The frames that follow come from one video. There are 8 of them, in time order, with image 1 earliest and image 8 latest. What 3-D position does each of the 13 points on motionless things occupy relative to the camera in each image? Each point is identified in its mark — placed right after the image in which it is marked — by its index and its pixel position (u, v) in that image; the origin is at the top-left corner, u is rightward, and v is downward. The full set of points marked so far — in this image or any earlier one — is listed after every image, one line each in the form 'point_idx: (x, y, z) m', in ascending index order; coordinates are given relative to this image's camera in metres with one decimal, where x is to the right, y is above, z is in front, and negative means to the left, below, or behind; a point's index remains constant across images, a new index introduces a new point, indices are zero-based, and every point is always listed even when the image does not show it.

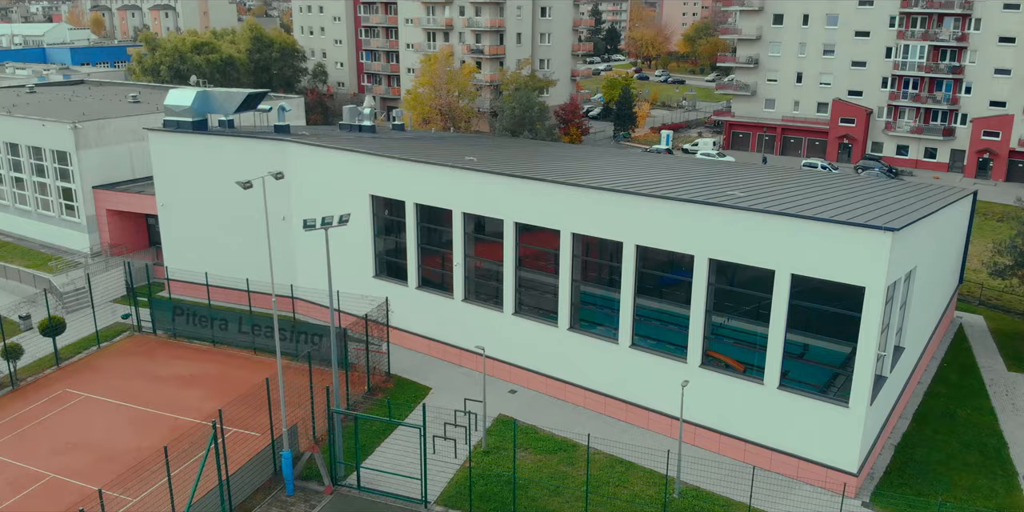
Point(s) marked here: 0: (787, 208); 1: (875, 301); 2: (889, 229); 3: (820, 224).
0: (+6.2, +1.1, +19.3) m
1: (+7.4, -0.9, +17.3) m
2: (+7.5, +0.6, +16.8) m
3: (+6.4, +0.6, +17.7) m
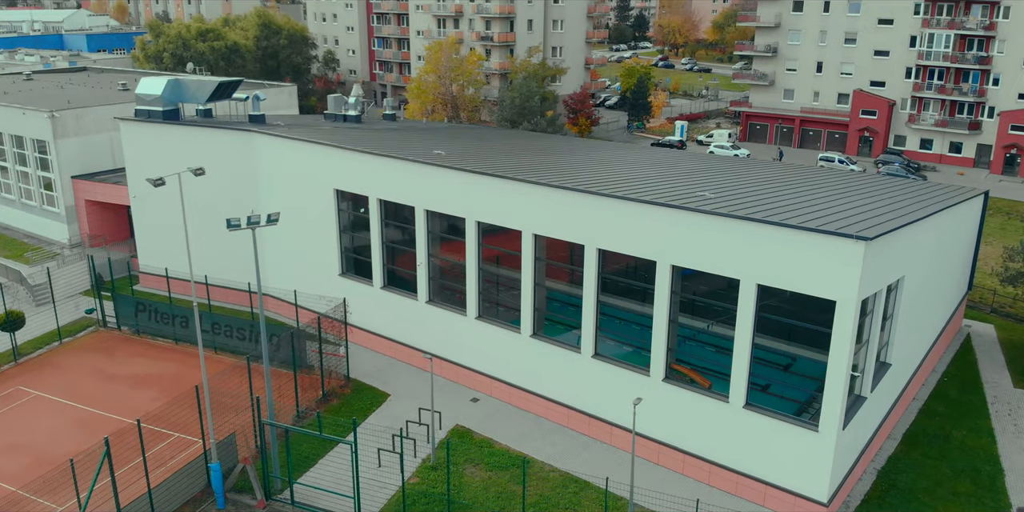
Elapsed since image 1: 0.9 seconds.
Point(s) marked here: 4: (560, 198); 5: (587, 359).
0: (+5.0, +0.9, +17.7) m
1: (+6.2, -1.1, +15.6) m
2: (+6.2, +0.4, +15.2) m
3: (+5.2, +0.5, +16.1) m
4: (+1.0, +1.3, +19.5) m
5: (+1.8, -2.4, +19.8) m
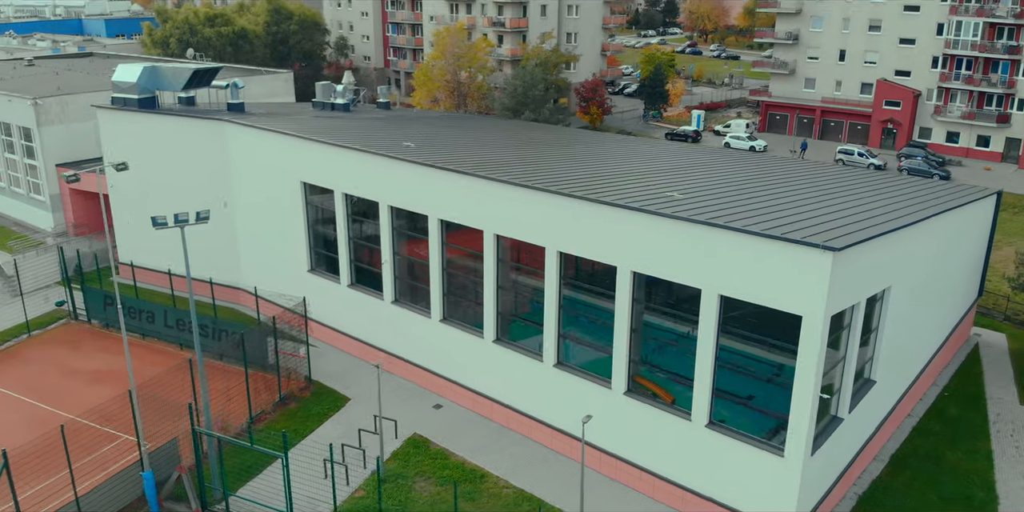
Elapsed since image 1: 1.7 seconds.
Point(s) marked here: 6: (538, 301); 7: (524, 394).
0: (+4.0, +0.8, +16.3) m
1: (+5.0, -1.3, +14.2) m
2: (+5.1, +0.2, +13.7) m
3: (+4.1, +0.3, +14.7) m
4: (+0.1, +1.3, +18.3) m
5: (+0.8, -2.4, +18.6) m
6: (+0.6, -1.0, +19.0) m
7: (+0.3, -3.2, +19.4) m
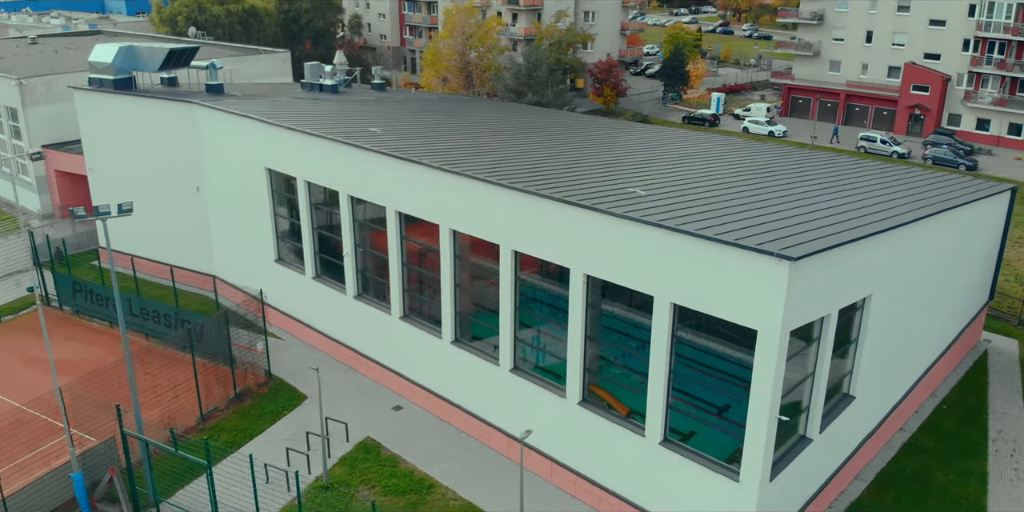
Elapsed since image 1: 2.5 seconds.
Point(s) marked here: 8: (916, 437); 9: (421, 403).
0: (+3.0, +0.7, +14.9) m
1: (+3.9, -1.4, +12.9) m
2: (+4.0, 0.0, +12.3) m
3: (+3.0, +0.2, +13.4) m
4: (-0.8, +1.3, +17.1) m
5: (-0.2, -2.4, +17.4) m
6: (-0.4, -1.0, +17.8) m
7: (-0.7, -3.1, +18.3) m
8: (+9.1, -4.1, +19.2) m
9: (-2.1, -3.5, +19.9) m
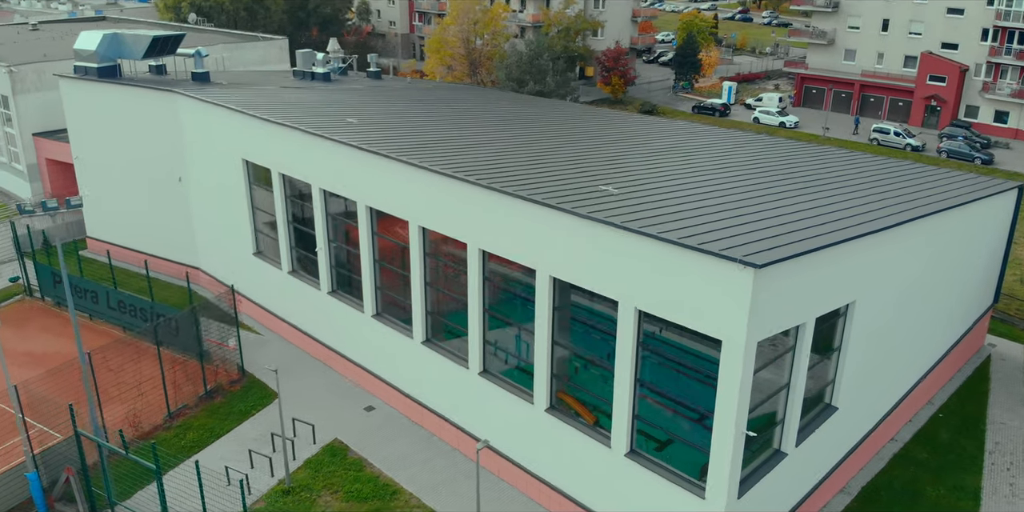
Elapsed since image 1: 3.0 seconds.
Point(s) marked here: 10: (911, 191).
0: (+2.4, +0.7, +14.1) m
1: (+3.2, -1.5, +12.1) m
2: (+3.2, -0.1, +11.6) m
3: (+2.3, +0.1, +12.6) m
4: (-1.4, +1.4, +16.4) m
5: (-0.8, -2.4, +16.8) m
6: (-1.0, -0.9, +17.2) m
7: (-1.3, -3.0, +17.7) m
8: (+8.5, -4.1, +18.3) m
9: (-2.7, -3.4, +19.3) m
10: (+9.0, +1.4, +19.0) m
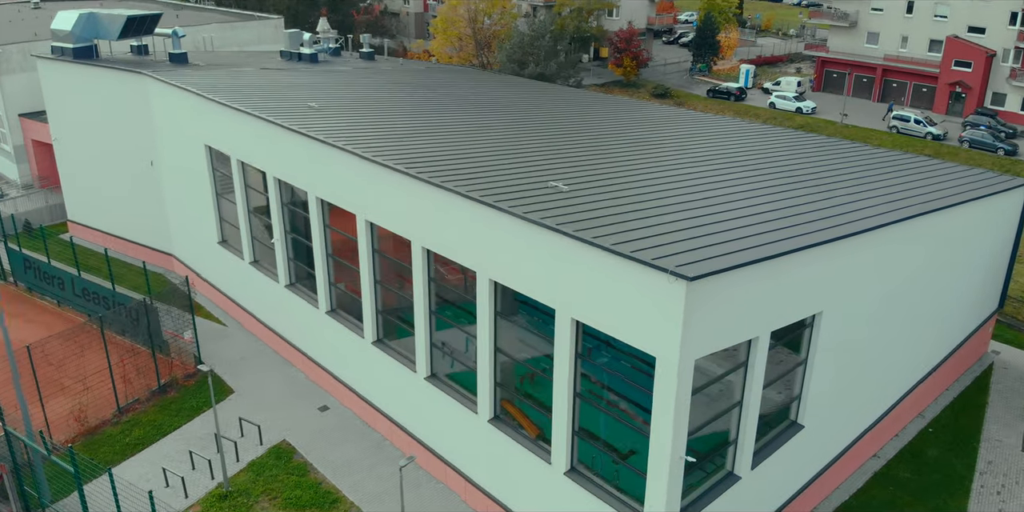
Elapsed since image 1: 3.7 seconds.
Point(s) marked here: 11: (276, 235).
0: (+1.4, +0.6, +13.0) m
1: (+2.0, -1.6, +11.0) m
2: (+2.1, -0.2, +10.4) m
3: (+1.2, 0.0, +11.5) m
4: (-2.3, +1.4, +15.4) m
5: (-1.7, -2.3, +15.9) m
6: (-1.9, -0.9, +16.2) m
7: (-2.2, -3.0, +16.8) m
8: (+7.6, -4.2, +17.0) m
9: (-3.6, -3.2, +18.5) m
10: (+8.2, +1.4, +17.6) m
11: (-5.3, +0.5, +19.4) m
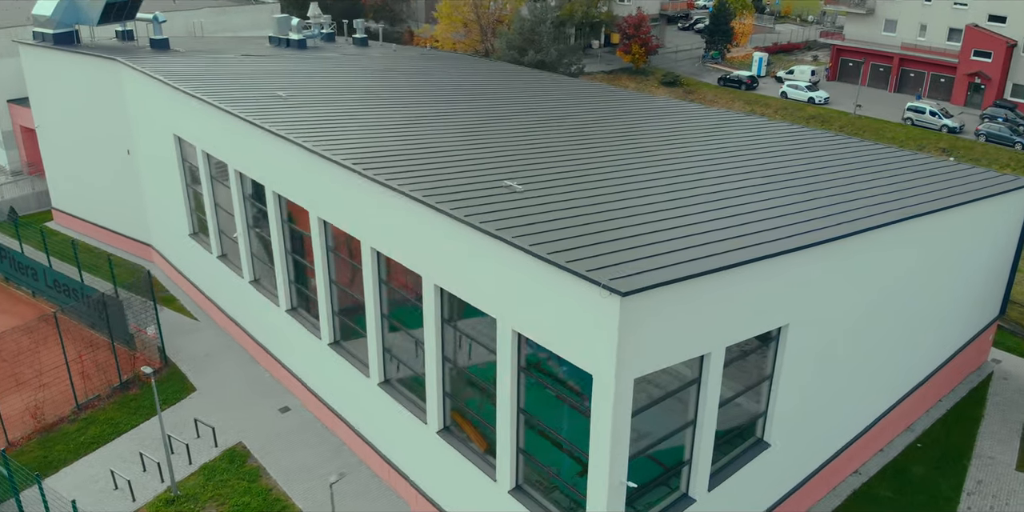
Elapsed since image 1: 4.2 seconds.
0: (+0.6, +0.6, +12.2) m
1: (+1.1, -1.8, +10.3) m
2: (+1.2, -0.3, +9.6) m
3: (+0.3, -0.1, +10.7) m
4: (-3.0, +1.4, +14.7) m
5: (-2.5, -2.3, +15.2) m
6: (-2.6, -0.9, +15.5) m
7: (-2.9, -2.9, +16.2) m
8: (+6.9, -4.3, +16.1) m
9: (-4.2, -3.2, +17.9) m
10: (+7.5, +1.3, +16.6) m
11: (-5.9, +0.6, +18.8) m
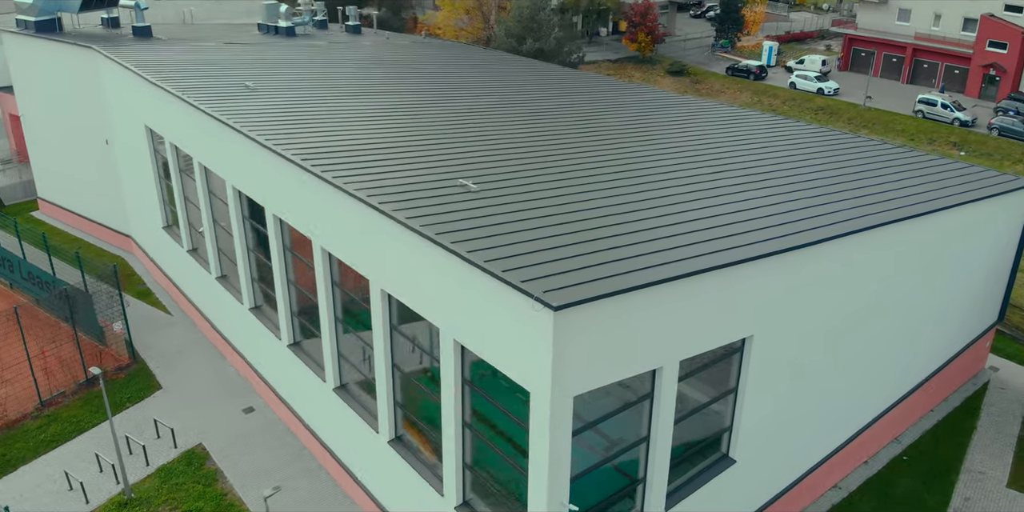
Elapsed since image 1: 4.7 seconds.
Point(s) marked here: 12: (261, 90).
0: (-0.2, +0.5, +11.6) m
1: (+0.4, -1.9, +9.6) m
2: (+0.4, -0.5, +9.0) m
3: (-0.4, -0.2, +10.1) m
4: (-3.6, +1.4, +14.2) m
5: (-3.1, -2.3, +14.7) m
6: (-3.2, -0.9, +15.0) m
7: (-3.6, -2.9, +15.7) m
8: (+6.2, -4.4, +15.4) m
9: (-4.8, -3.1, +17.5) m
10: (+6.9, +1.2, +15.8) m
11: (-6.5, +0.7, +18.3) m
12: (-5.5, +3.7, +19.1) m
